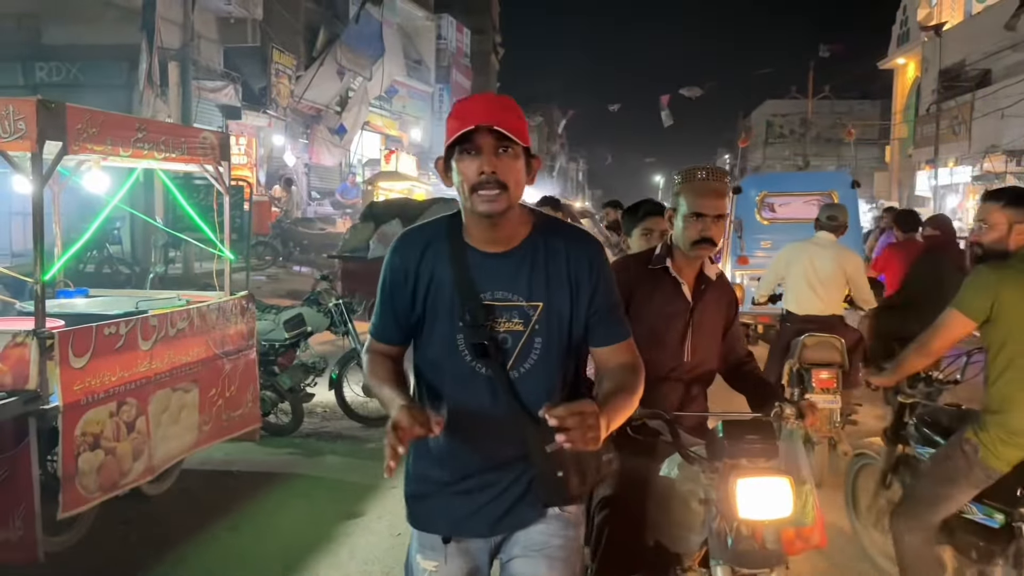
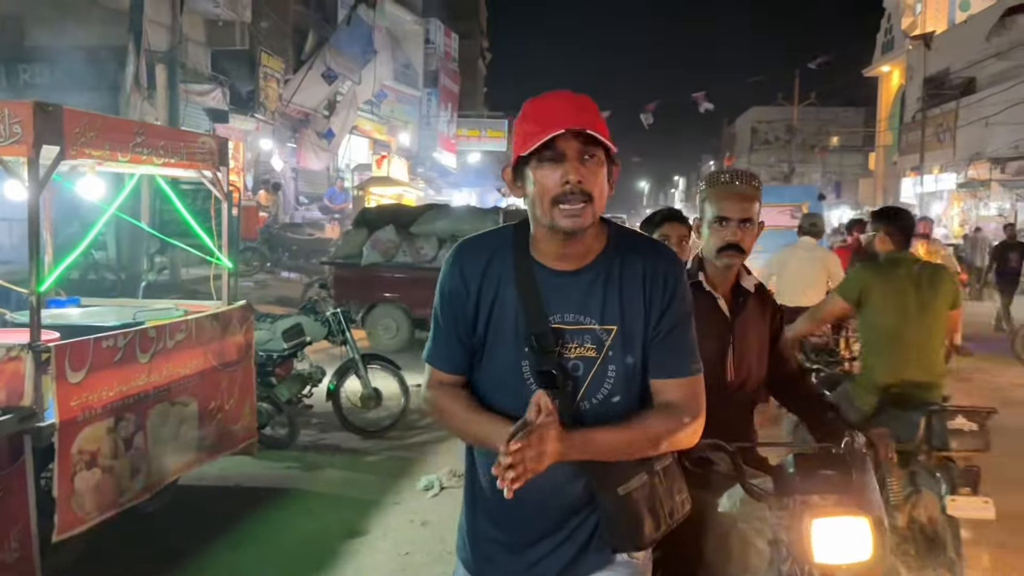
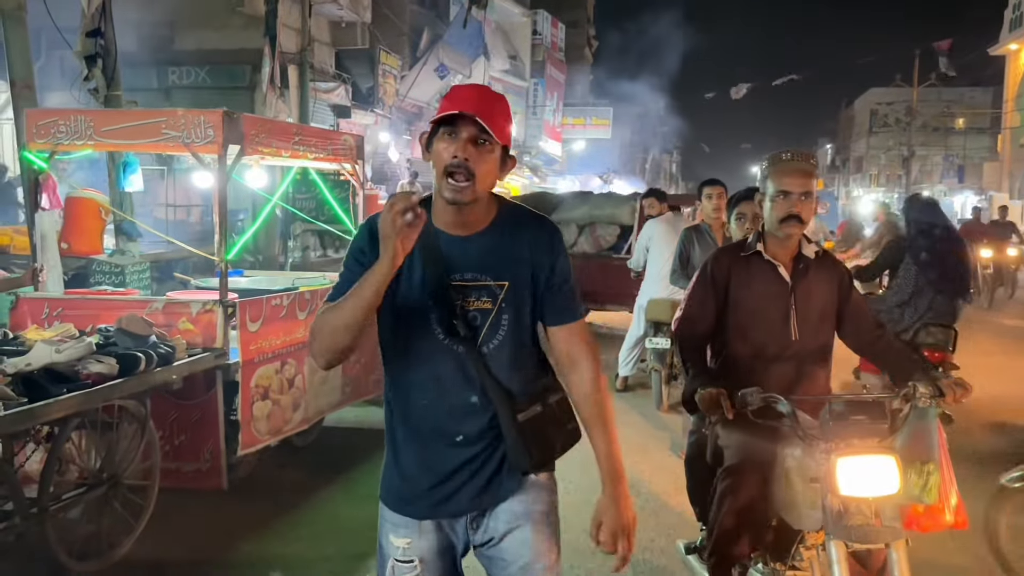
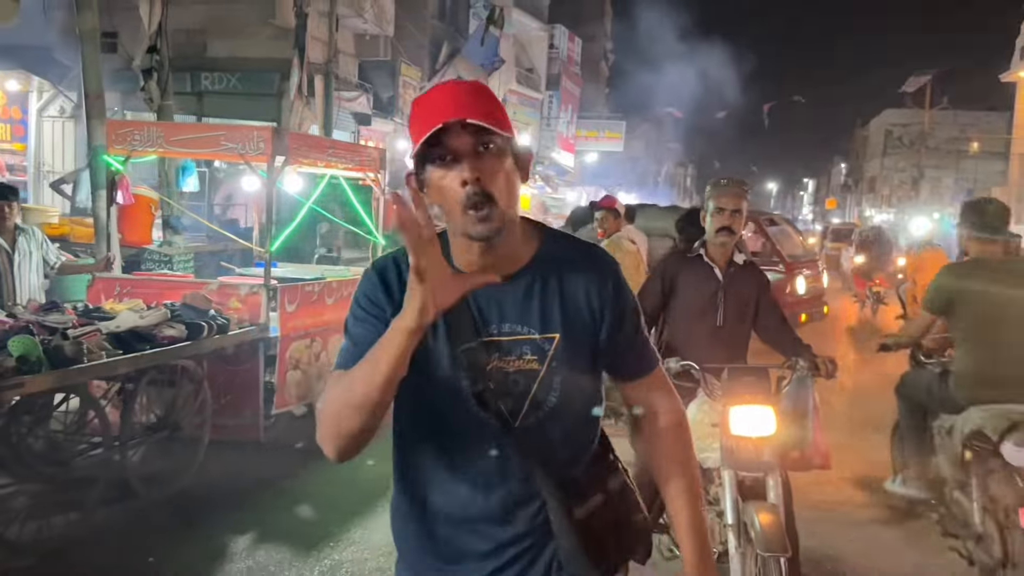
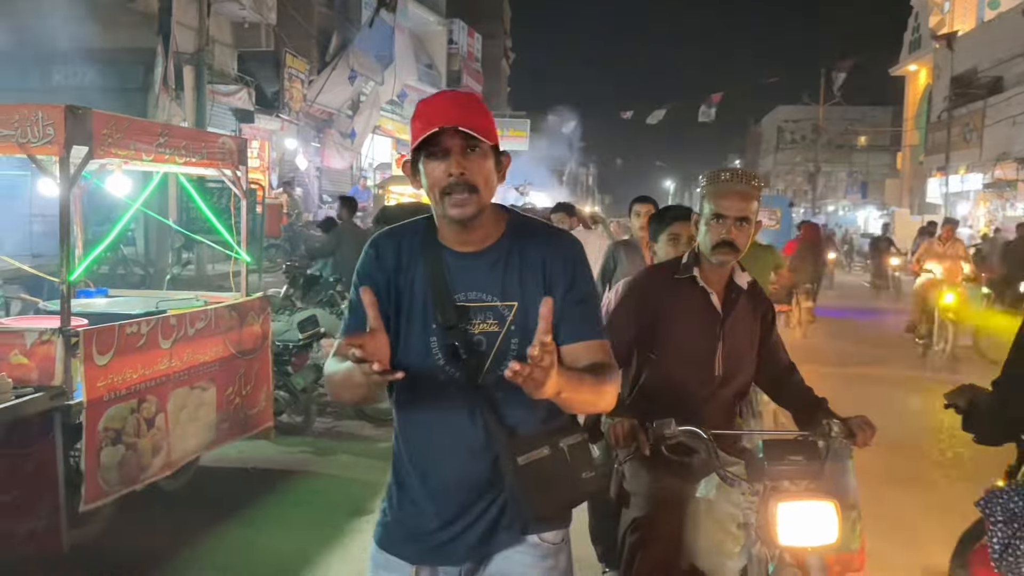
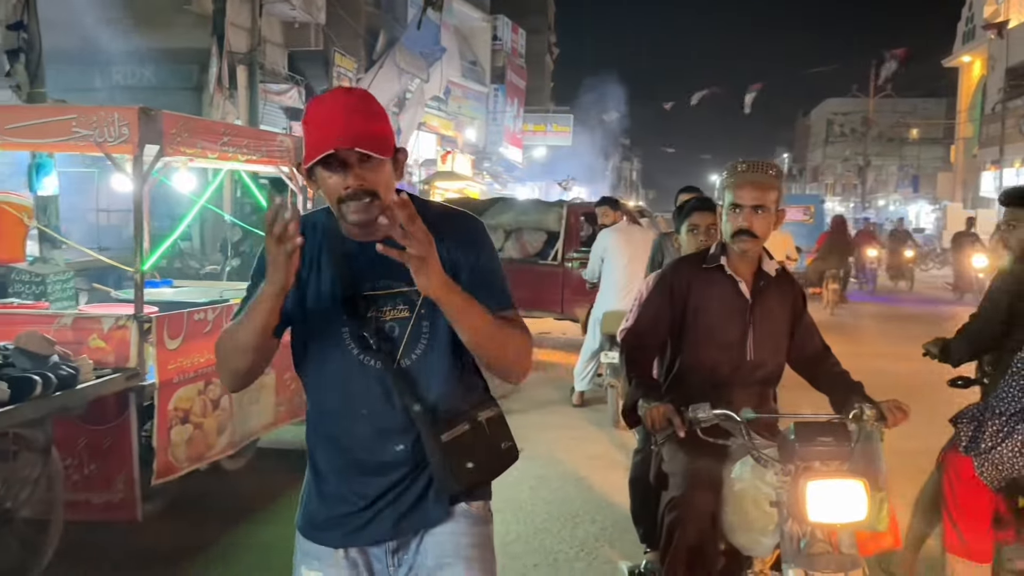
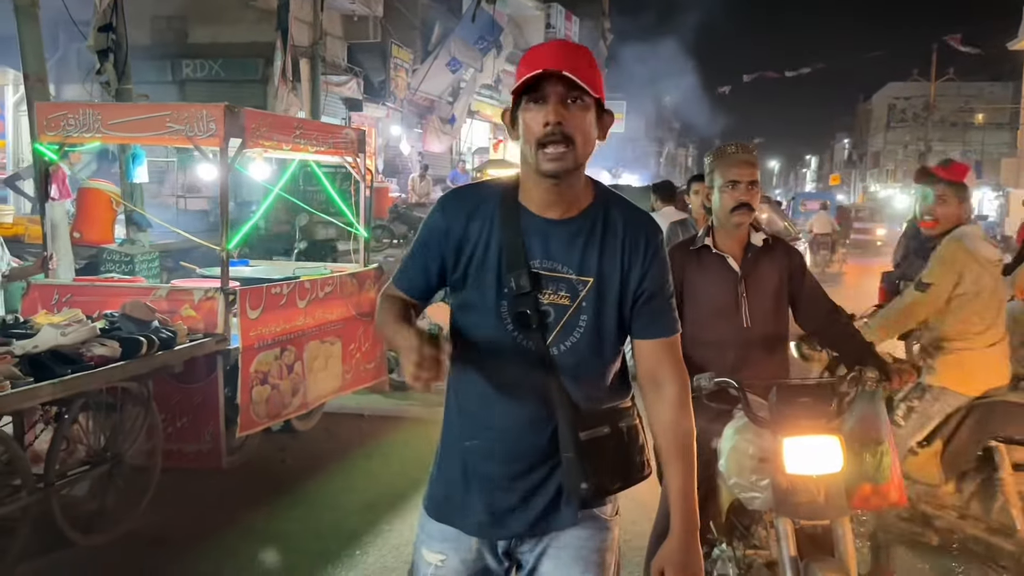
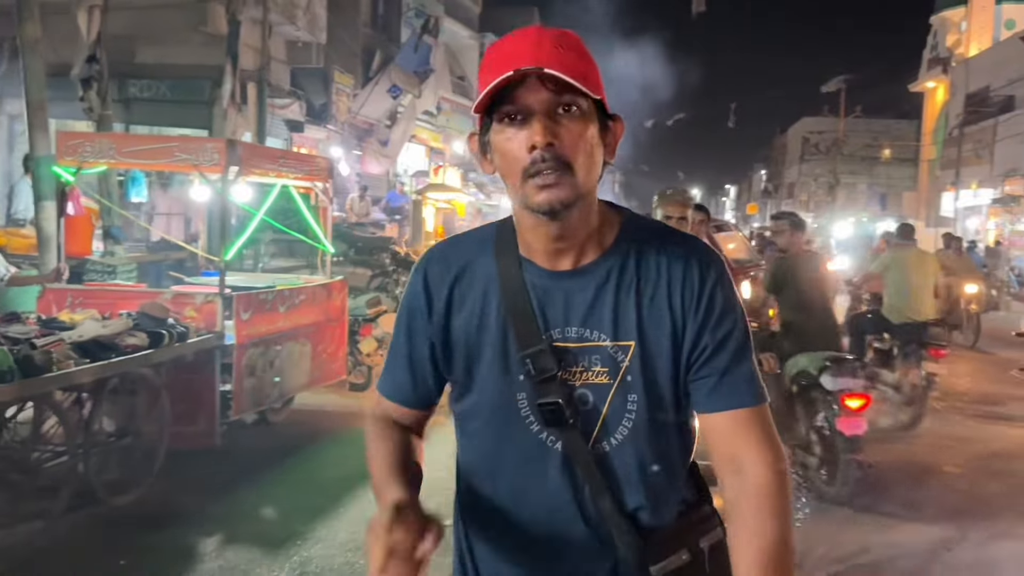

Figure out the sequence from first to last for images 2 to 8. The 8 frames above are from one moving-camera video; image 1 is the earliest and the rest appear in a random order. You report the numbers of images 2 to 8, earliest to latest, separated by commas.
2, 5, 6, 3, 7, 4, 8
